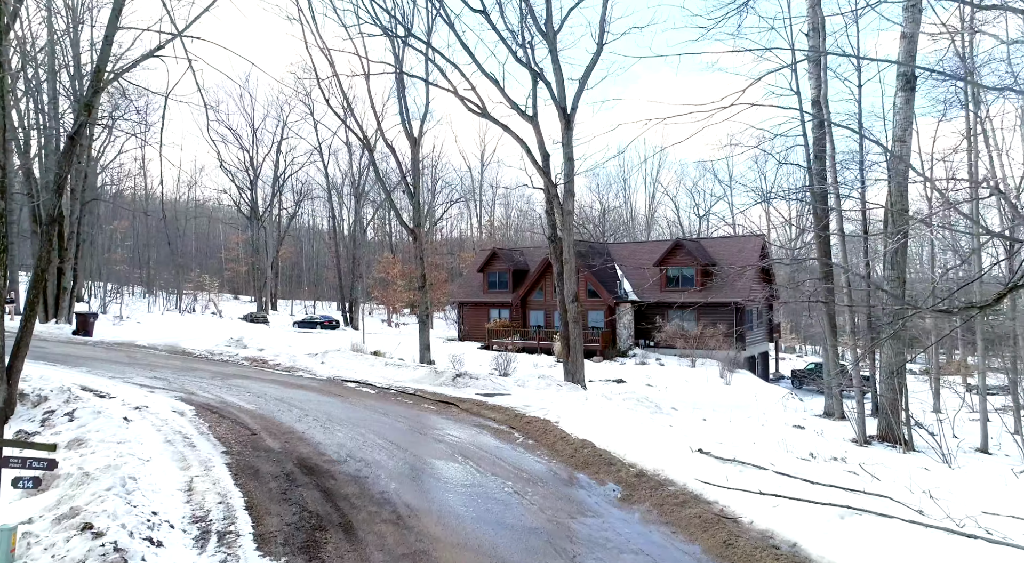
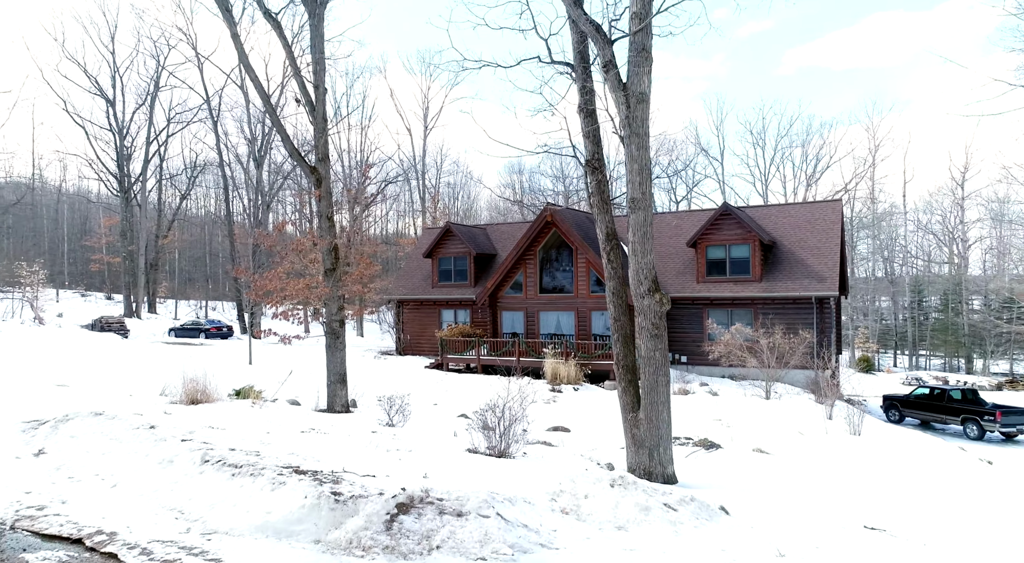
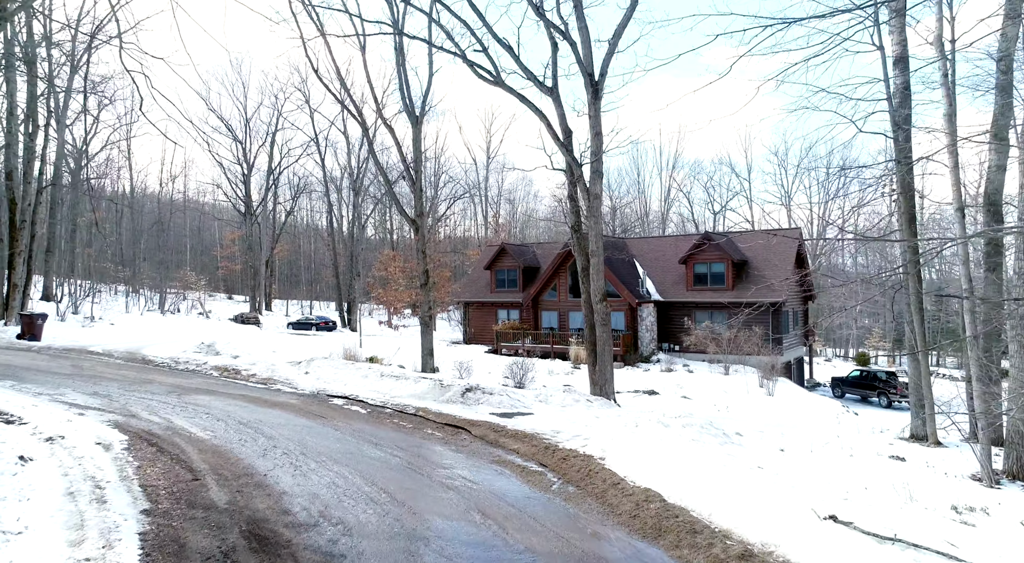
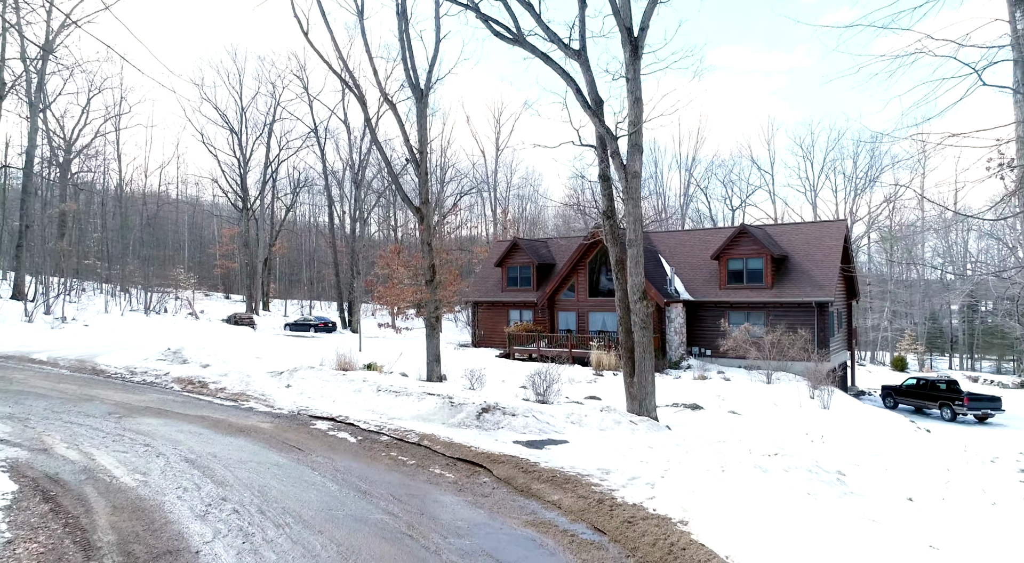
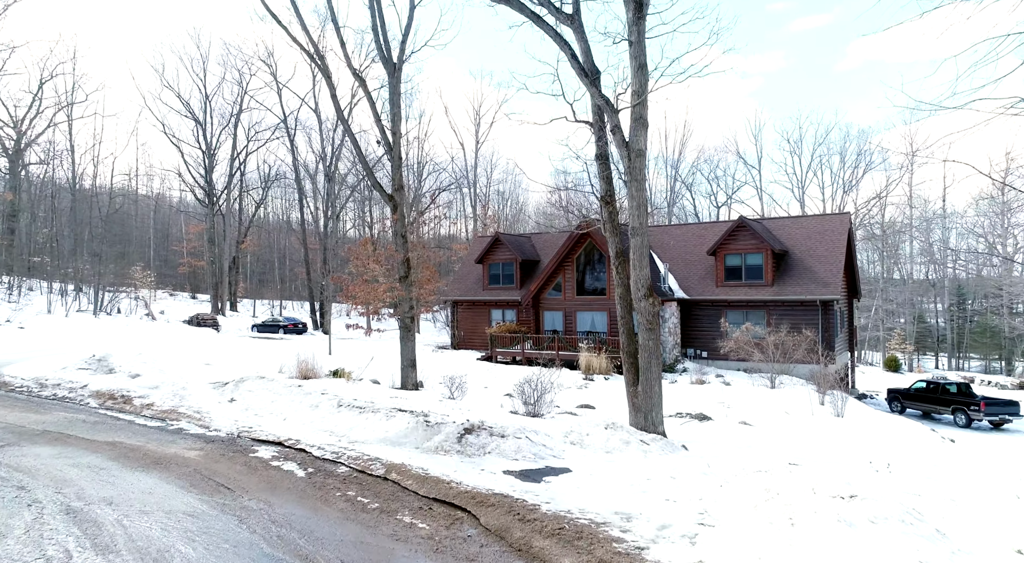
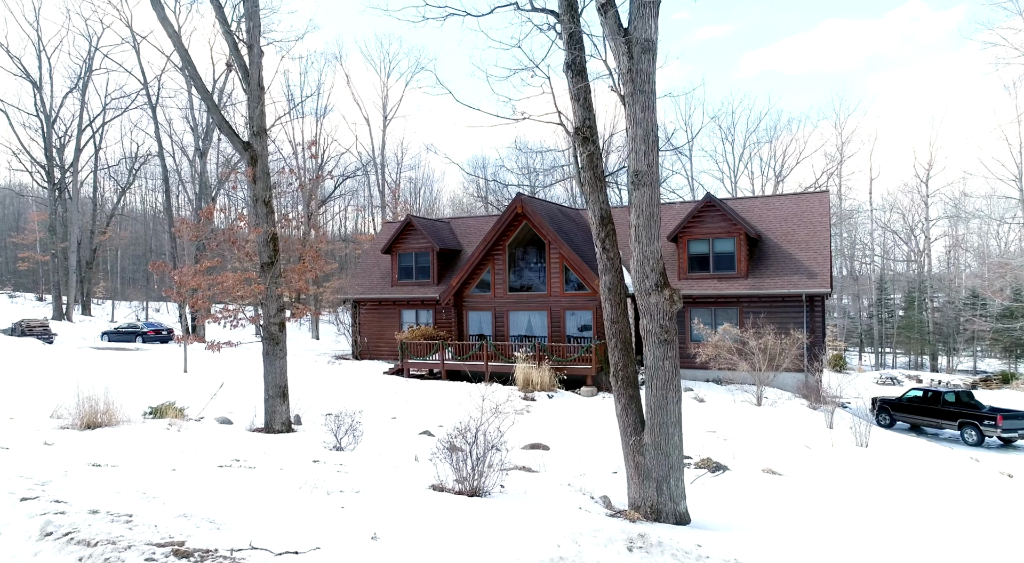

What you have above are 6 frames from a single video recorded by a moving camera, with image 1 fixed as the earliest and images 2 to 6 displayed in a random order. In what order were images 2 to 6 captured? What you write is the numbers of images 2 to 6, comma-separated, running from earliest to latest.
3, 4, 5, 2, 6
